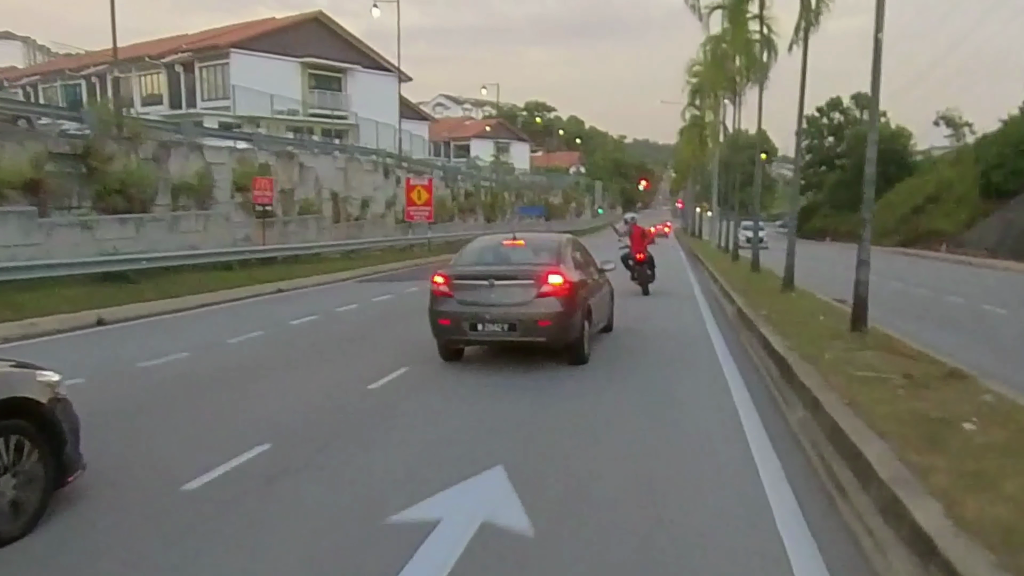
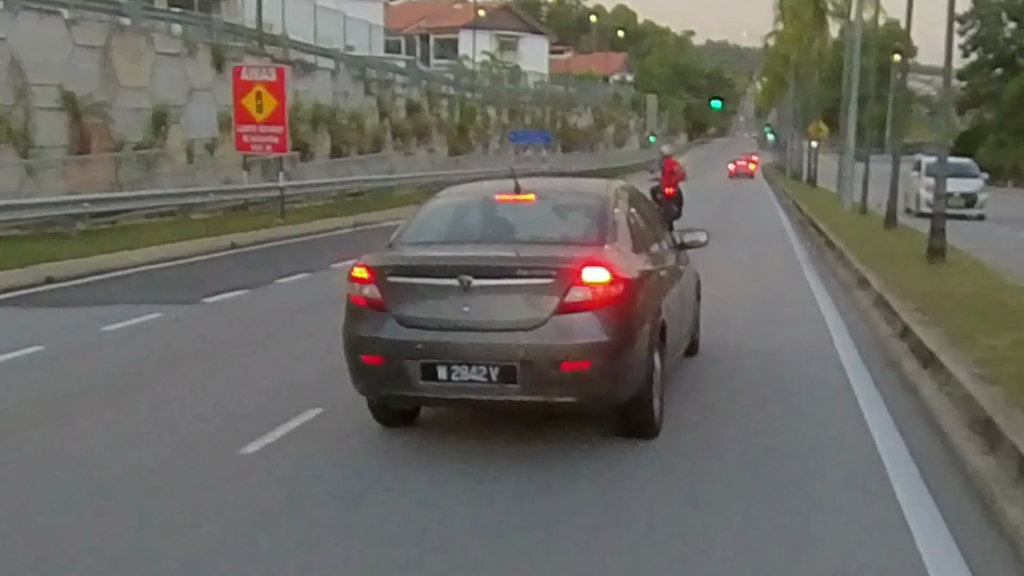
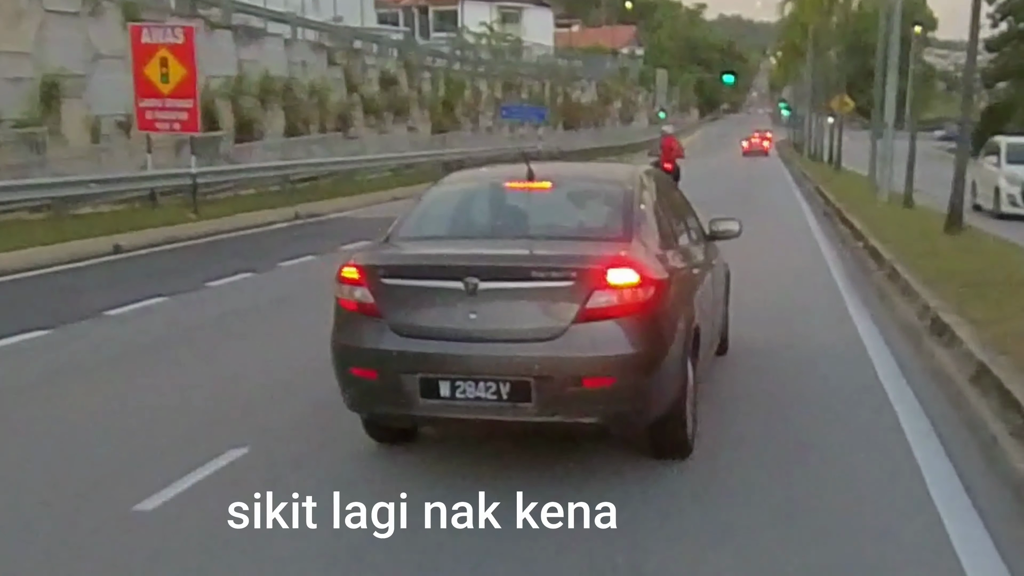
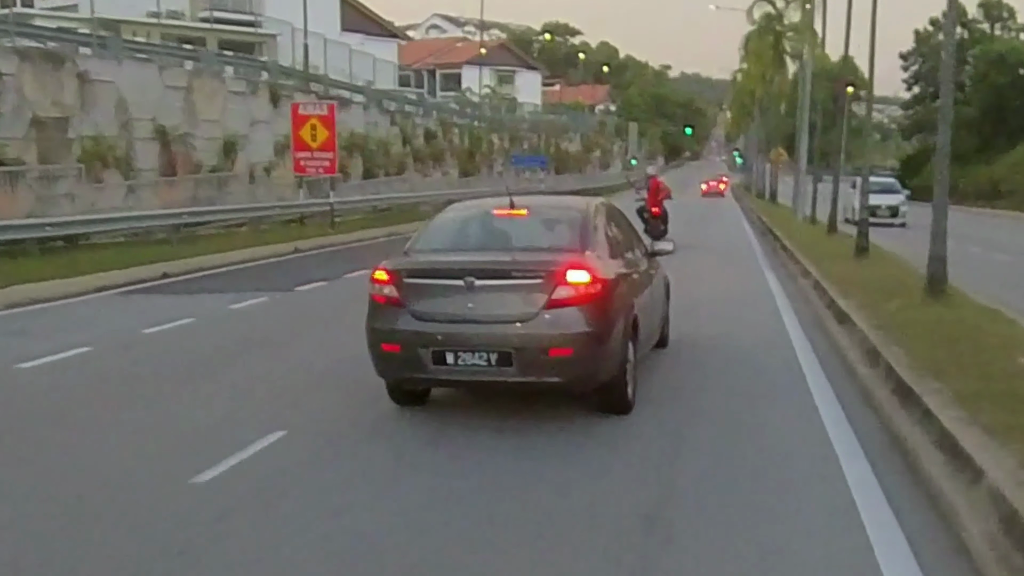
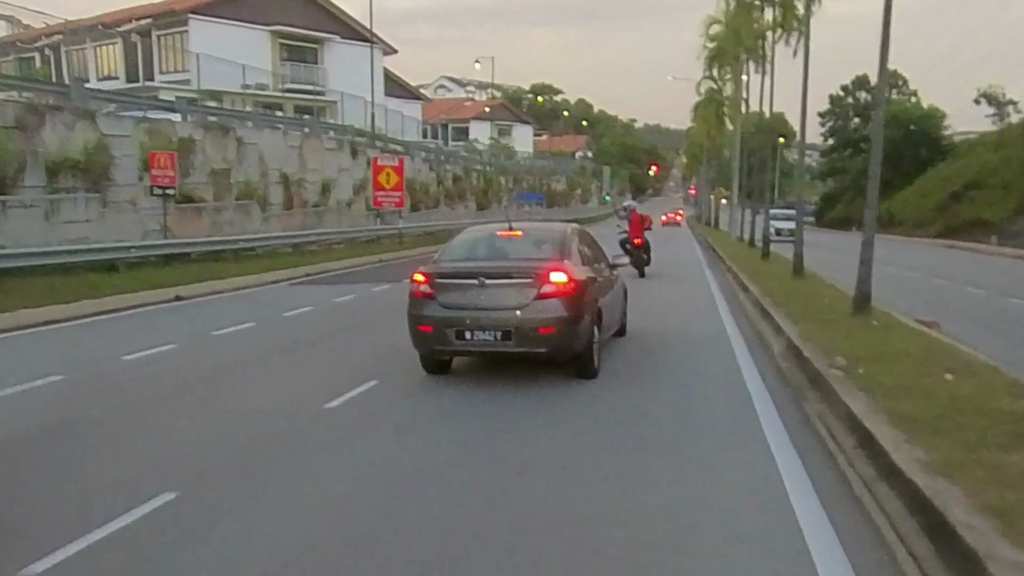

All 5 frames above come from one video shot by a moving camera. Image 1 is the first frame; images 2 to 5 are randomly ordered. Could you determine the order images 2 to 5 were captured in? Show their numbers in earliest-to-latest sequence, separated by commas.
5, 4, 2, 3
